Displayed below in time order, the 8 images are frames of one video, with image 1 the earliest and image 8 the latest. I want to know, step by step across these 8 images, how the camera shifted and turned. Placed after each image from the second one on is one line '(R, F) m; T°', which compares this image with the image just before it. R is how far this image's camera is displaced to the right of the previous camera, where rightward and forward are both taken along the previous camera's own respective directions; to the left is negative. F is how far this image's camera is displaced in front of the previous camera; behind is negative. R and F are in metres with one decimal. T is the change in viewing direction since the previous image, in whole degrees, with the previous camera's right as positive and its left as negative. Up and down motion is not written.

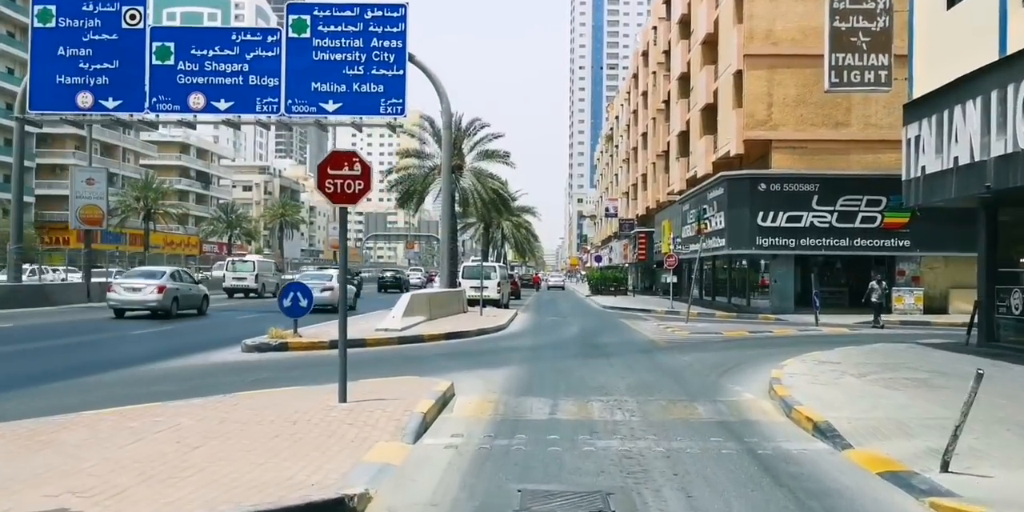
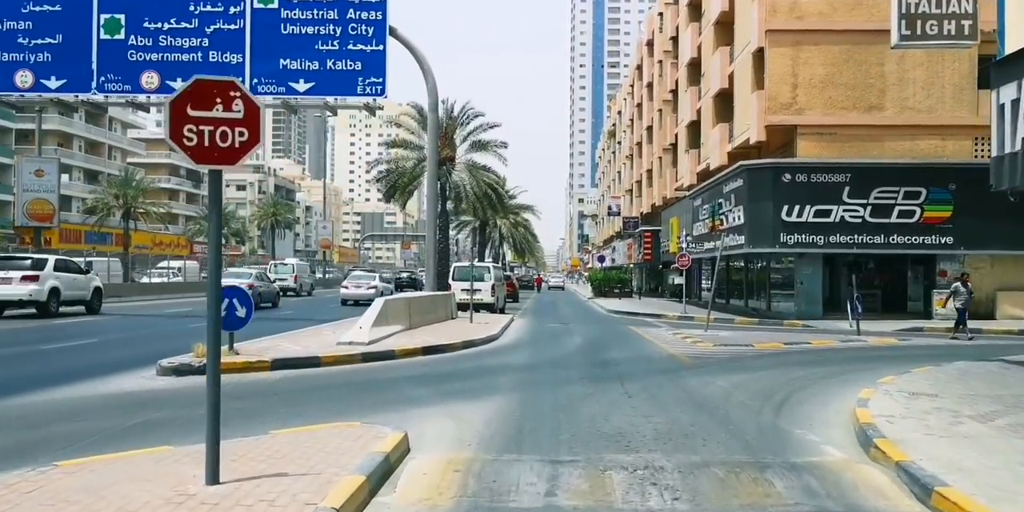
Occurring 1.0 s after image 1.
(+0.2, +3.6) m; 0°
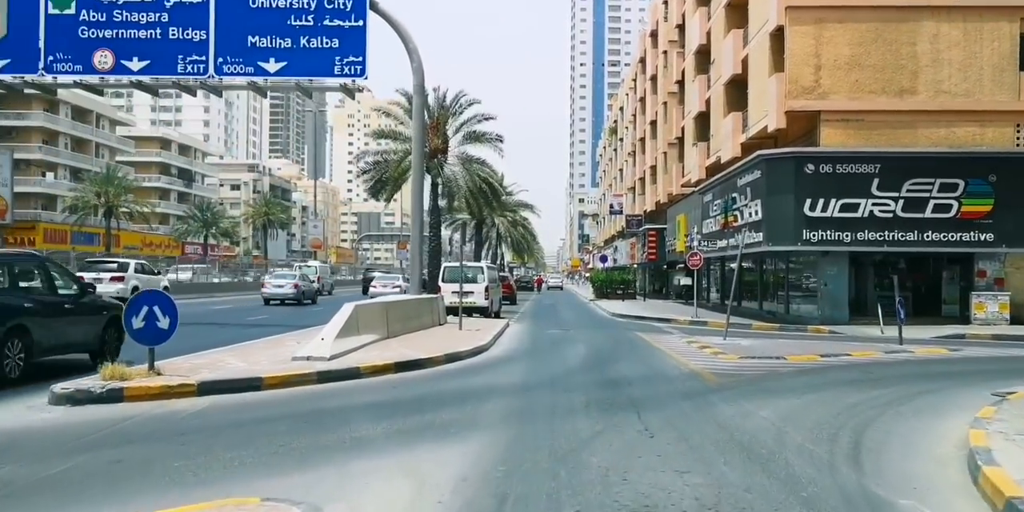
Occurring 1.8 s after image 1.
(+0.1, +2.8) m; 0°
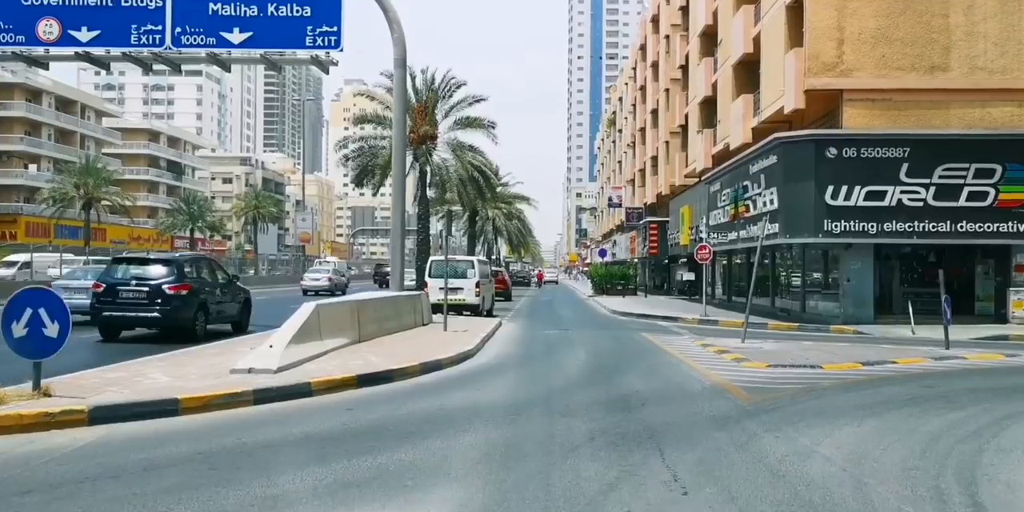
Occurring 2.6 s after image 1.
(+0.1, +2.5) m; 0°
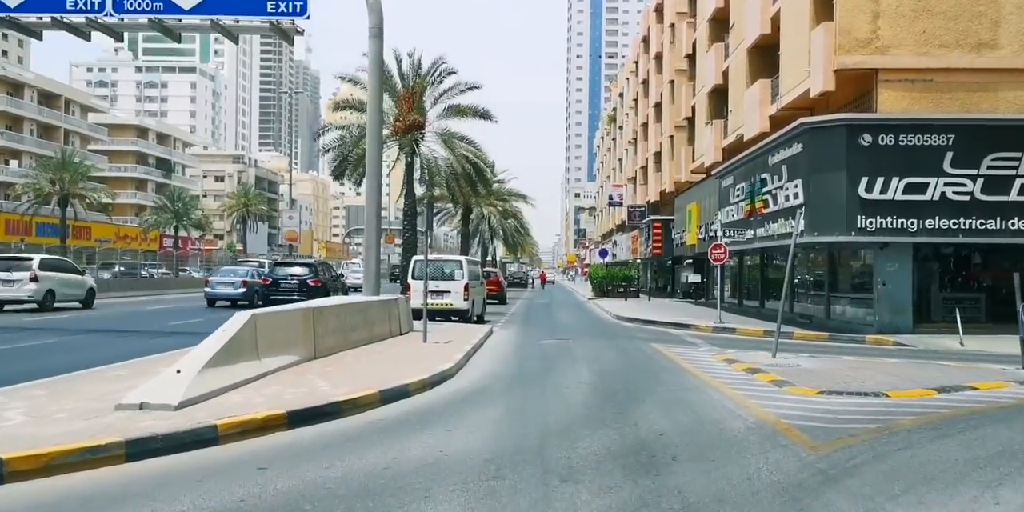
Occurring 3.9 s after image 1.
(+0.1, +2.9) m; 0°
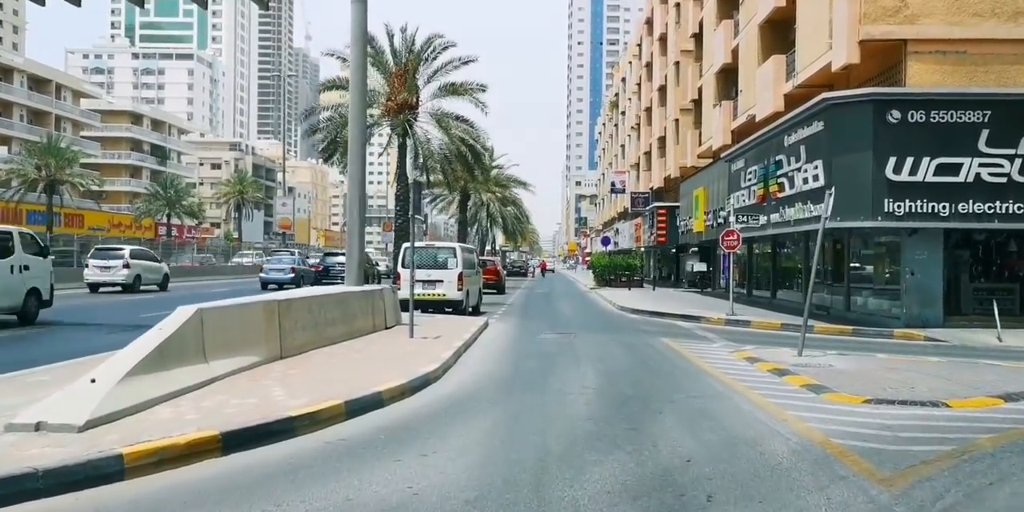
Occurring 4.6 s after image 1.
(+0.1, +1.7) m; 0°
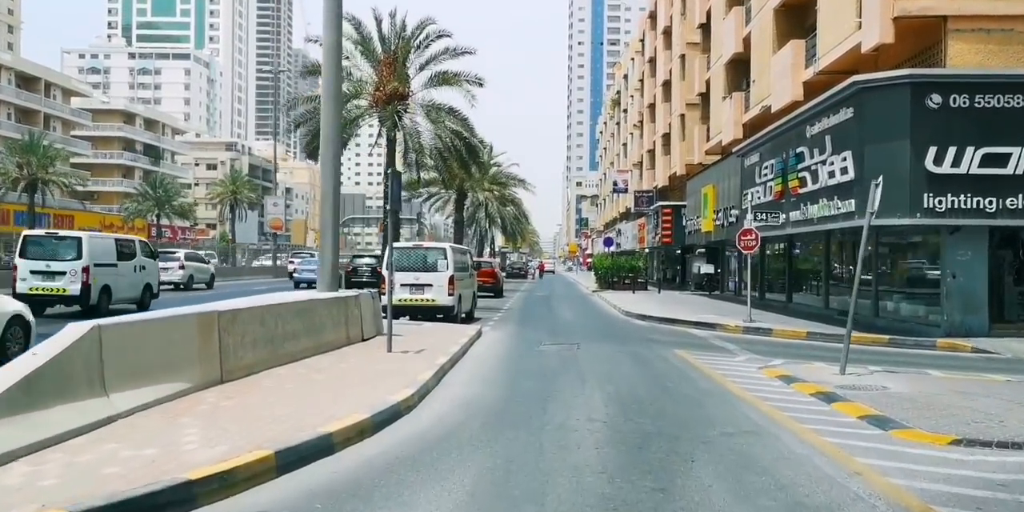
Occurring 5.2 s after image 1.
(+0.1, +2.1) m; 0°
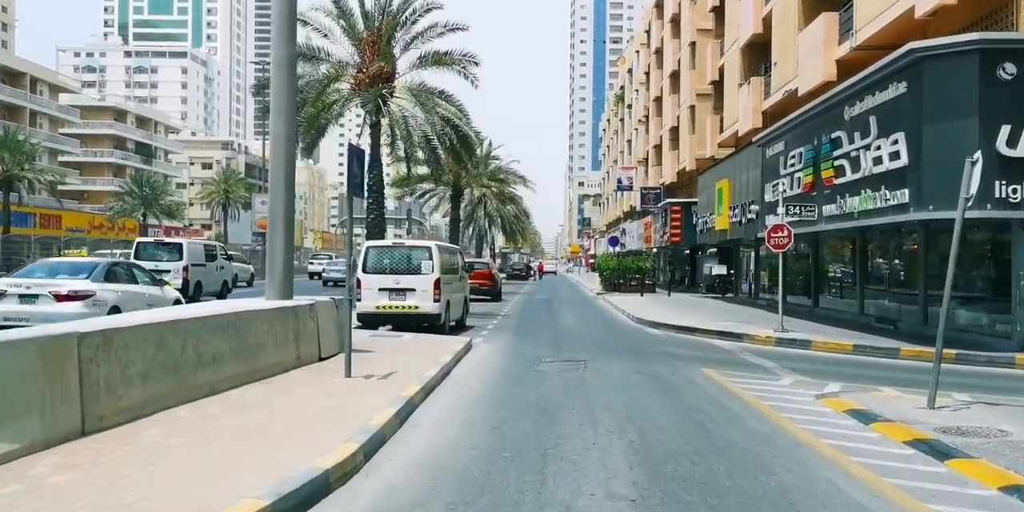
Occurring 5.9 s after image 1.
(+0.1, +2.9) m; 0°
